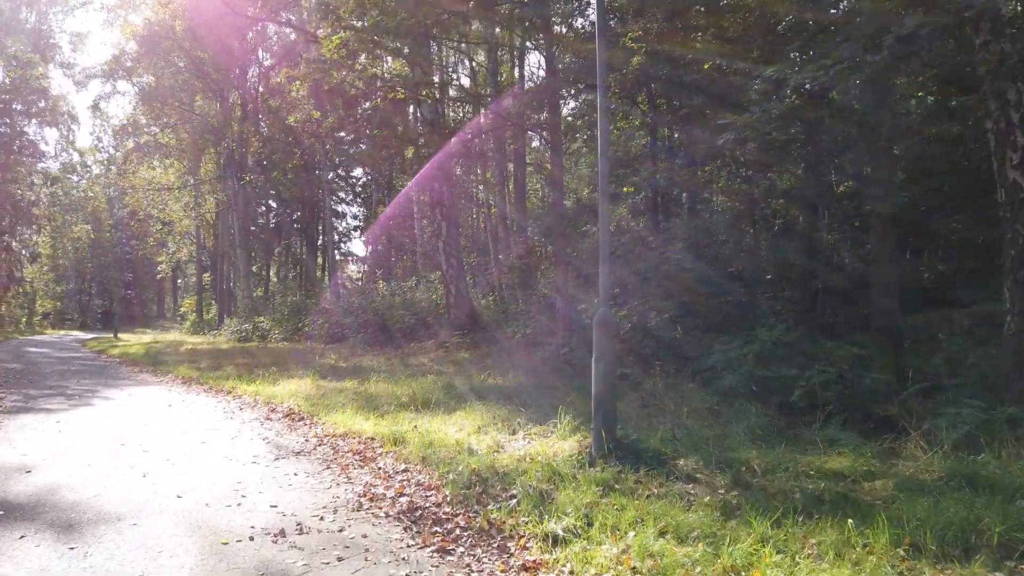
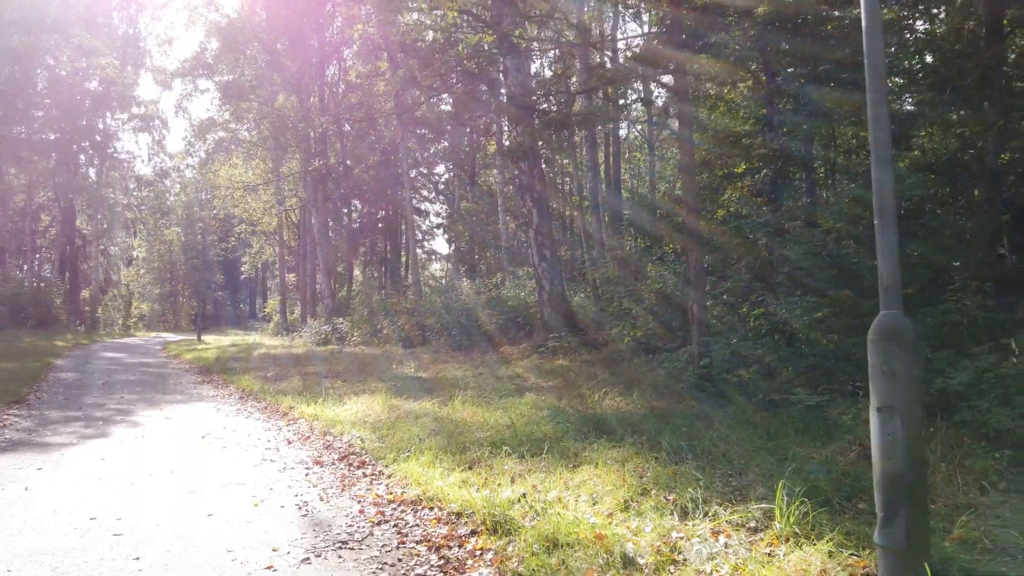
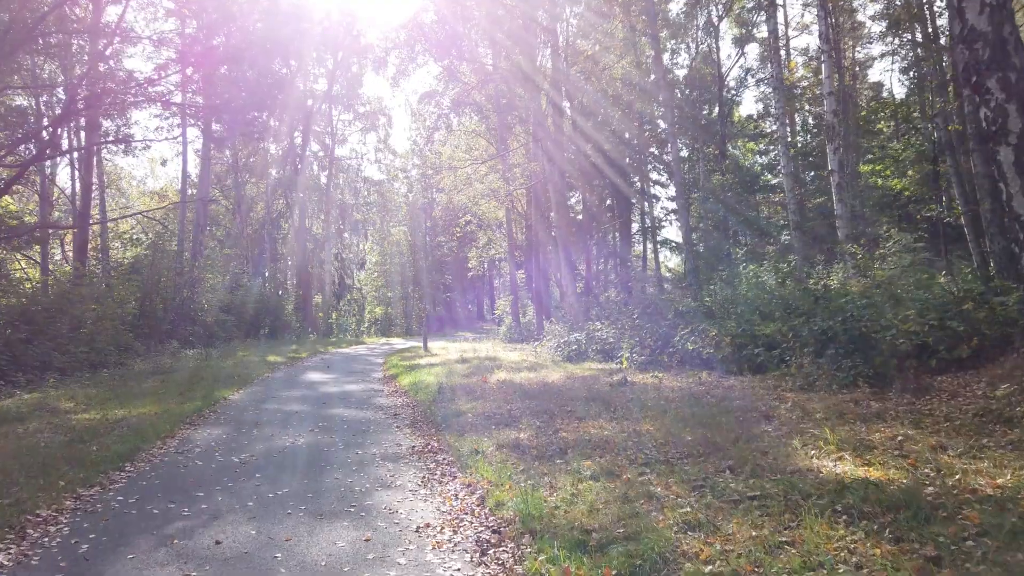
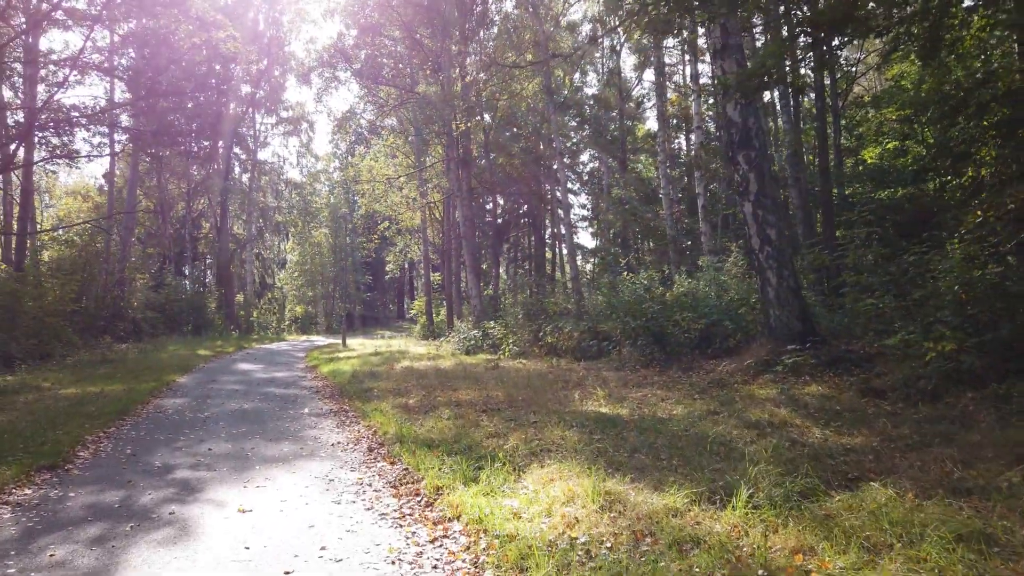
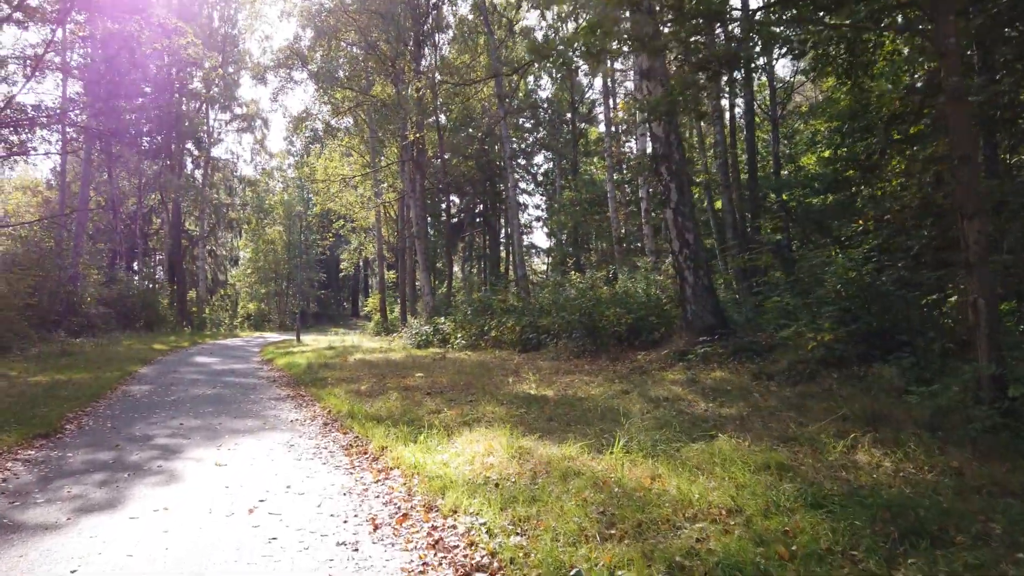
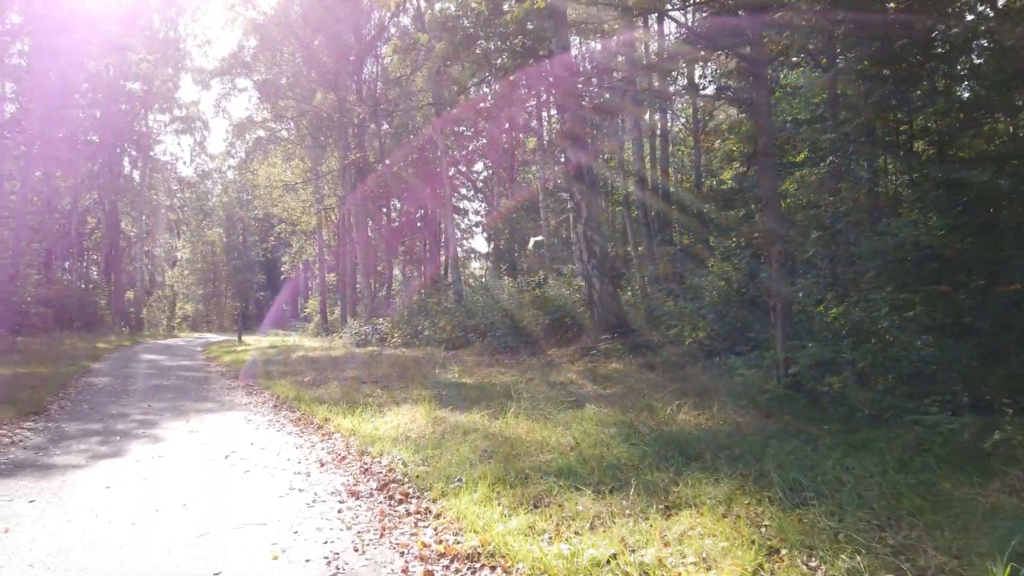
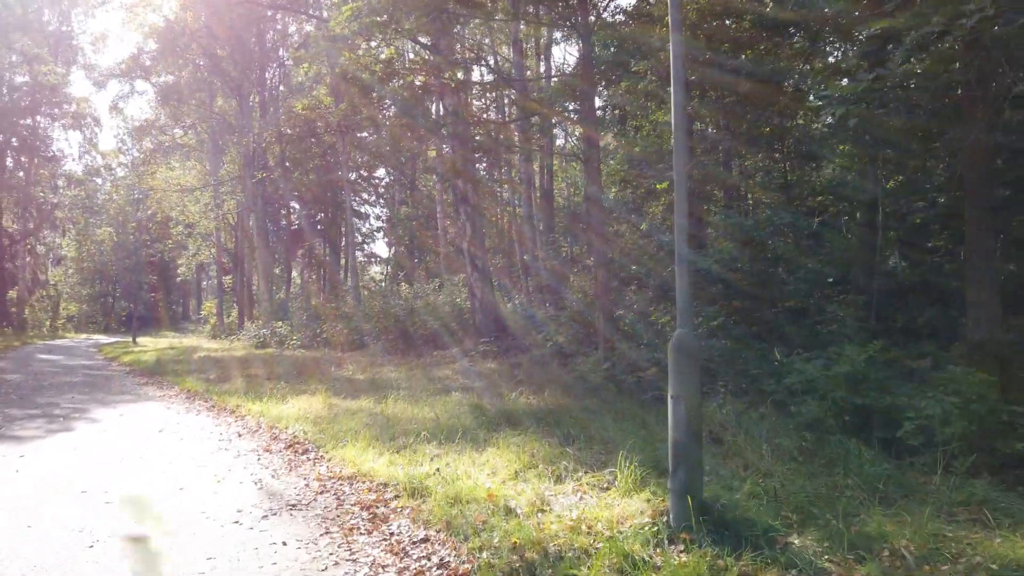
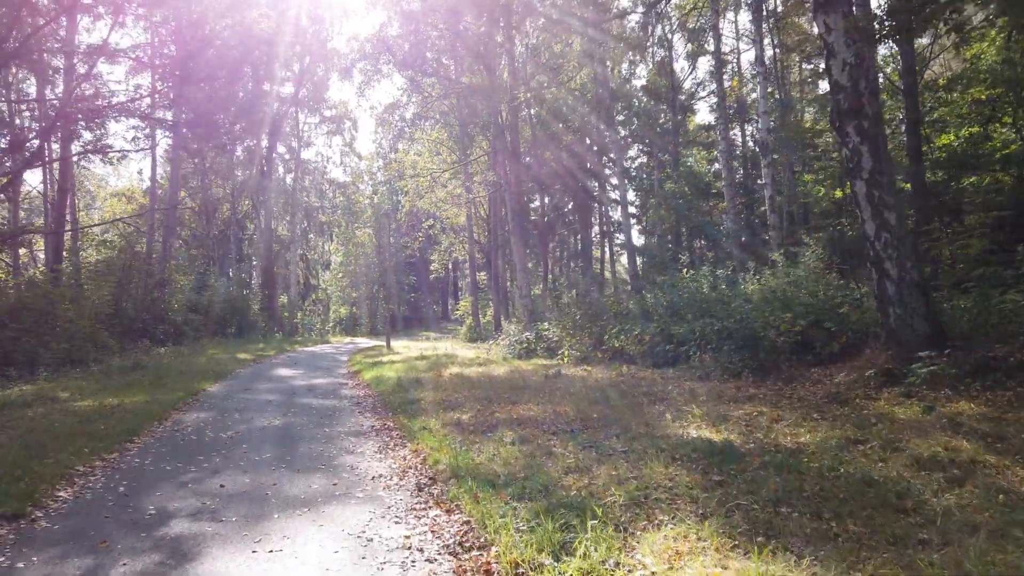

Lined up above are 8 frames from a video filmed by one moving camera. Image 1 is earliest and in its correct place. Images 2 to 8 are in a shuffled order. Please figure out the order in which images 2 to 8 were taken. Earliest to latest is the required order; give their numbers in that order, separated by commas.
7, 2, 6, 5, 4, 8, 3
